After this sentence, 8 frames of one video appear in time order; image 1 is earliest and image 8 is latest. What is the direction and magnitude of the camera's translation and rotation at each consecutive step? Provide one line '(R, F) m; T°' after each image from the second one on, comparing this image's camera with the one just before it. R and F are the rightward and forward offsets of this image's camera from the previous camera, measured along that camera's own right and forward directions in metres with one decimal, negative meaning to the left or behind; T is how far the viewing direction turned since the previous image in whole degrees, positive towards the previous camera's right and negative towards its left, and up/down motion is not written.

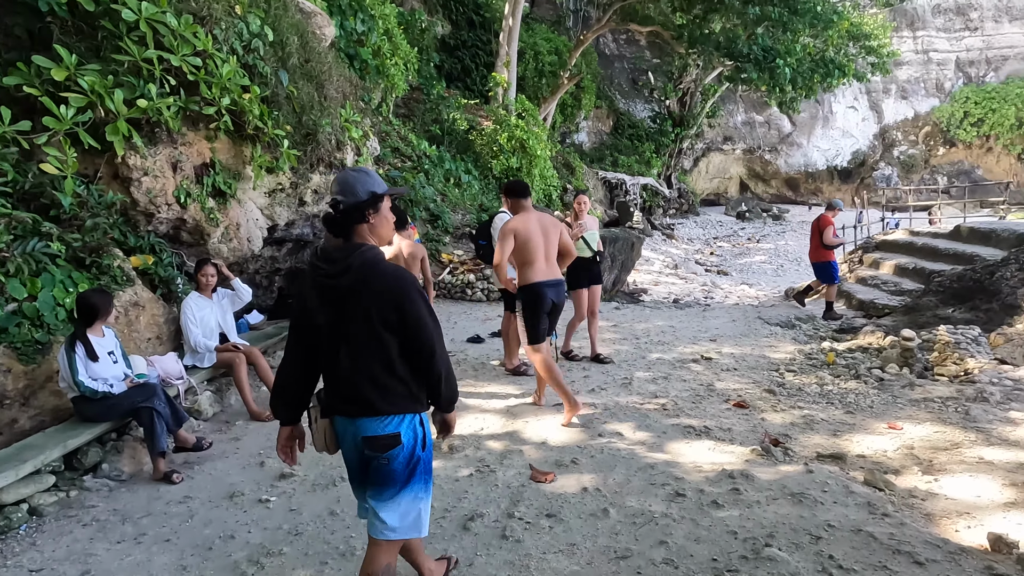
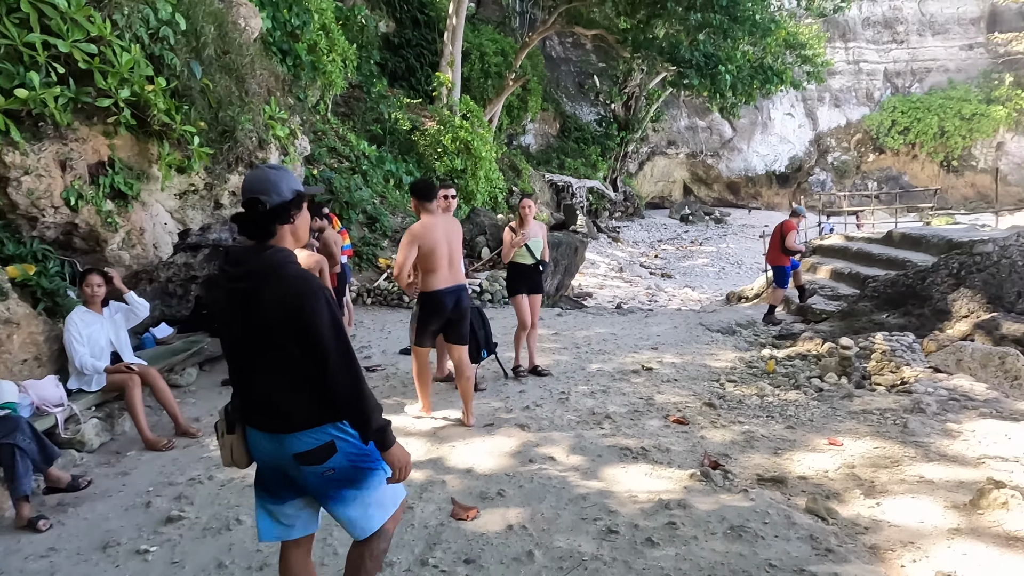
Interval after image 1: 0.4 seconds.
(+0.1, +0.3) m; +5°
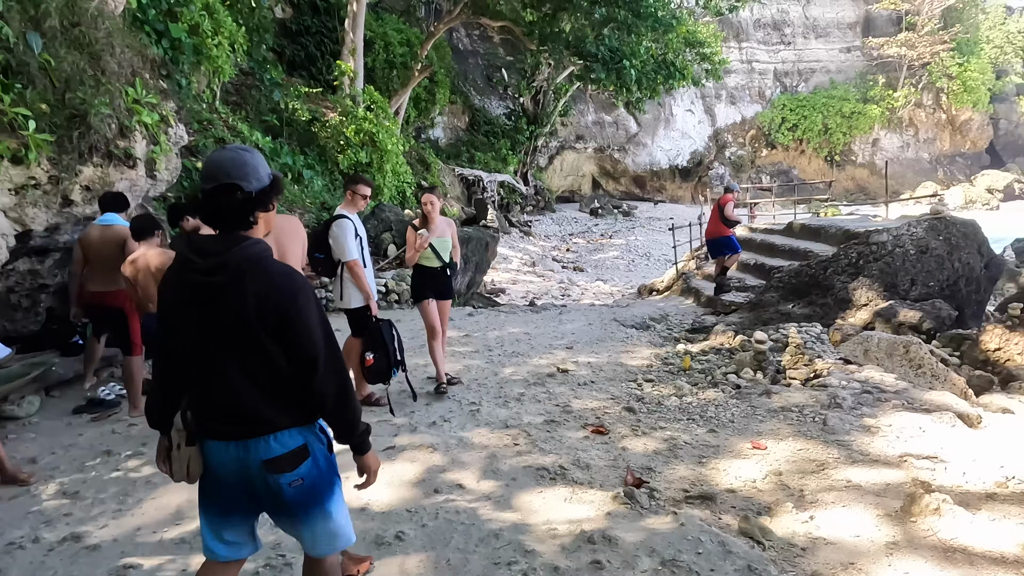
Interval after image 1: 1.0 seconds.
(+0.1, +0.4) m; +8°
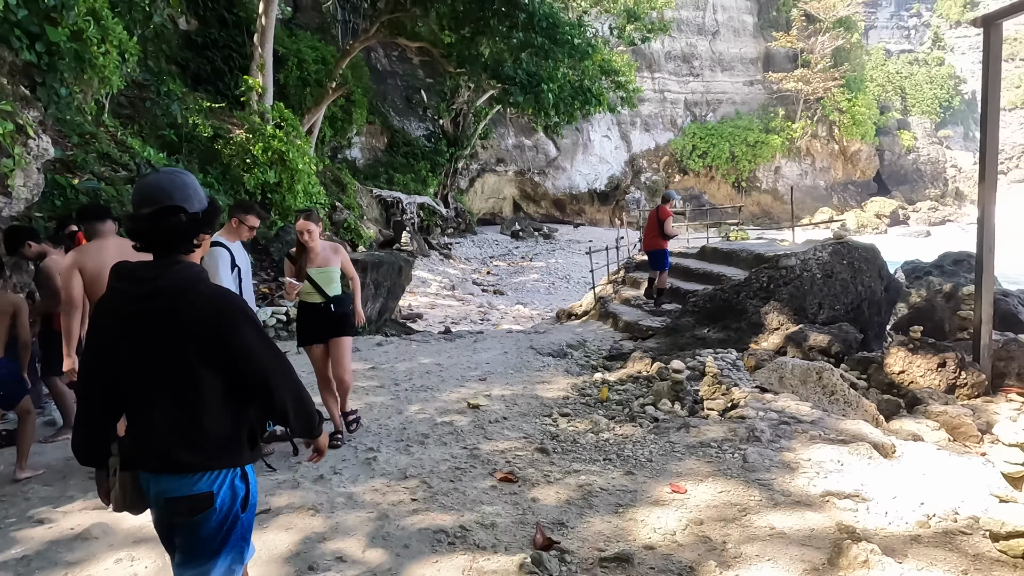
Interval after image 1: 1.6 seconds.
(+0.1, +0.3) m; +7°
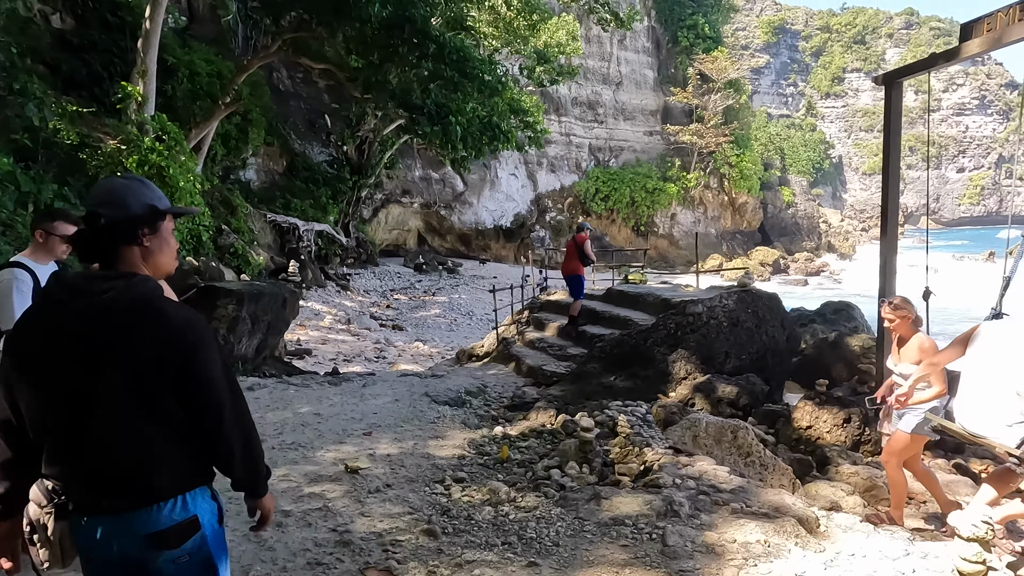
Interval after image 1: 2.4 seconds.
(+0.1, +0.5) m; +9°
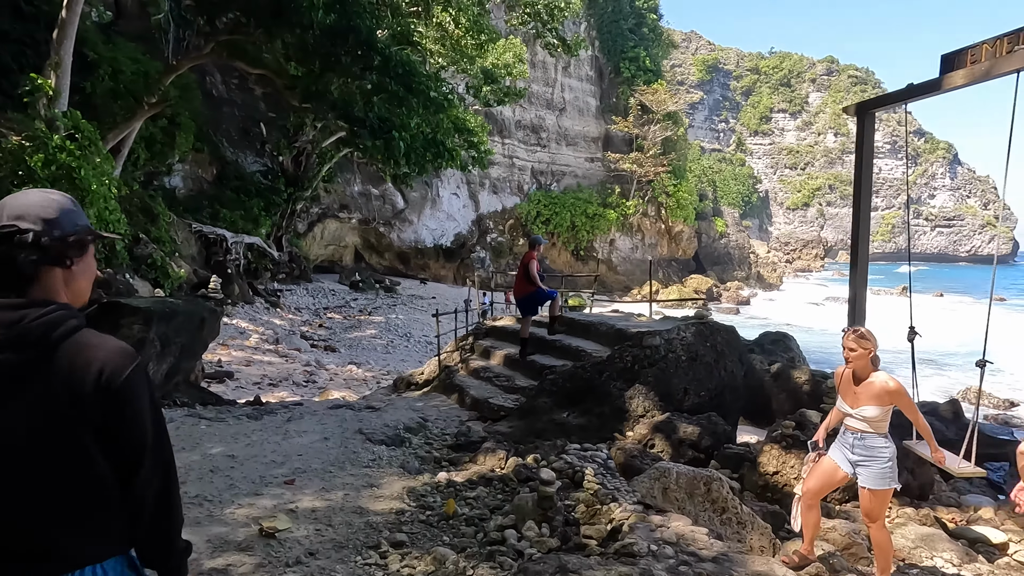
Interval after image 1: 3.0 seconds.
(-0.1, +0.5) m; +6°
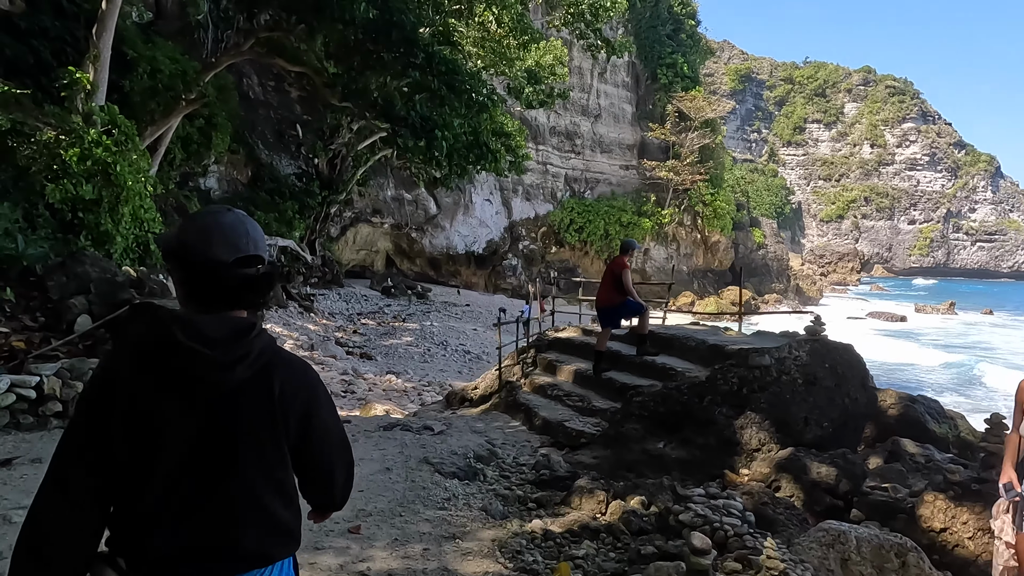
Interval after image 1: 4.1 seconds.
(-0.5, +0.8) m; -2°
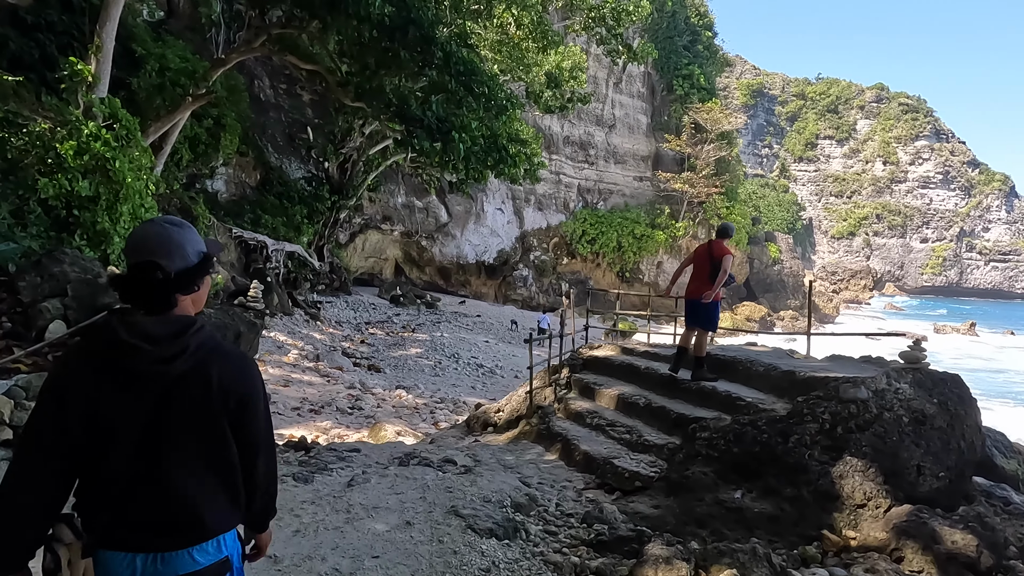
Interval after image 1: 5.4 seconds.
(-0.3, +0.9) m; -1°
